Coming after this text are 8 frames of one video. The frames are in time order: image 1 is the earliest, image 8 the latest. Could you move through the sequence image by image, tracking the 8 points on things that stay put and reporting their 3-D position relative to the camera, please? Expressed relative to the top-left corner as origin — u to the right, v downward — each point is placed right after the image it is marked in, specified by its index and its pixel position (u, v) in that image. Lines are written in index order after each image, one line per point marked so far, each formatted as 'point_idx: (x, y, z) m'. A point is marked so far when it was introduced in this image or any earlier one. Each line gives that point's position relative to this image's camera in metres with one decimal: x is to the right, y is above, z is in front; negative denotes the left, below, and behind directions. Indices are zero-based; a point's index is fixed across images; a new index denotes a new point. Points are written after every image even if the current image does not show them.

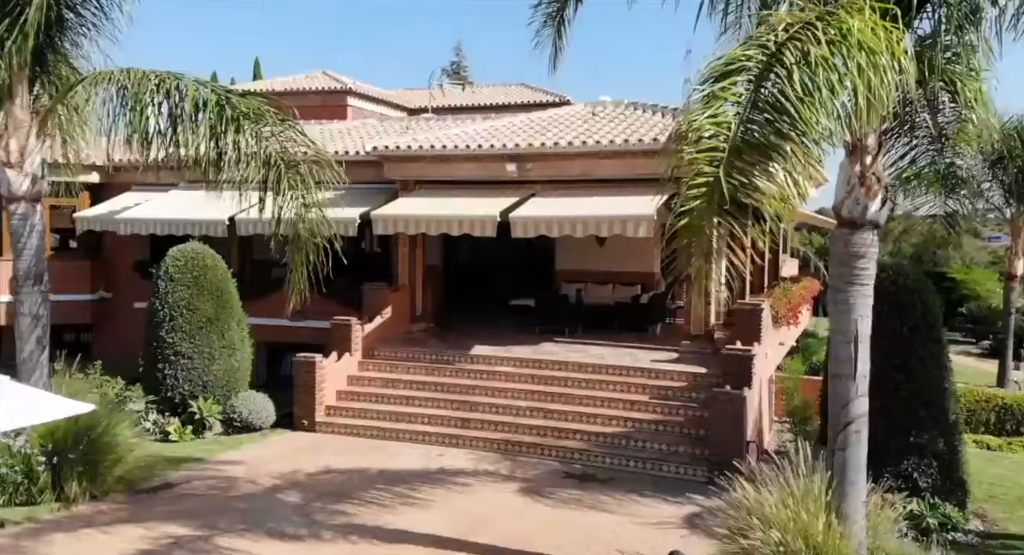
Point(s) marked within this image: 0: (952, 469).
0: (+7.4, -3.2, +16.5) m
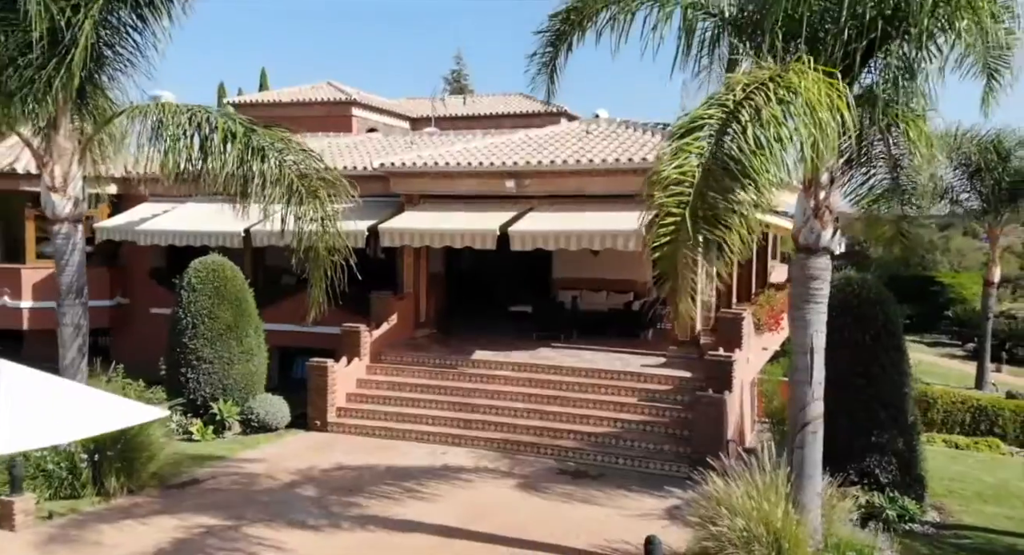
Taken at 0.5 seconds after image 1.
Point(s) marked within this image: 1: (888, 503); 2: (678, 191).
0: (+7.4, -3.5, +18.2) m
1: (+6.8, -4.1, +17.8) m
2: (+1.8, +1.0, +10.9) m
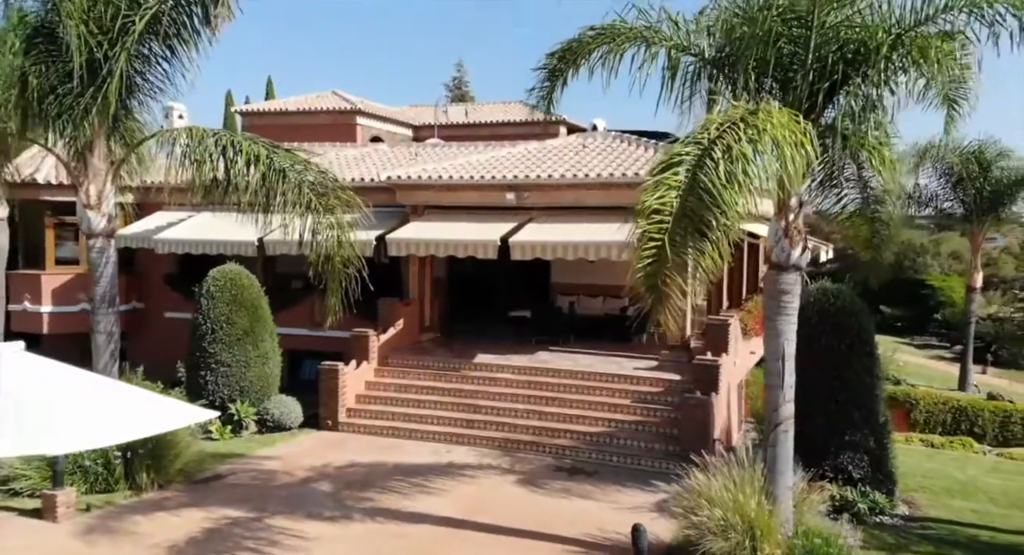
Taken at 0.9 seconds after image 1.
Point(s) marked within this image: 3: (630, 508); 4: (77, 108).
0: (+7.4, -3.7, +19.6) m
1: (+6.8, -4.3, +19.2) m
2: (+1.8, +0.7, +12.4) m
3: (+2.3, -4.4, +19.0) m
4: (-8.2, +3.2, +18.6) m
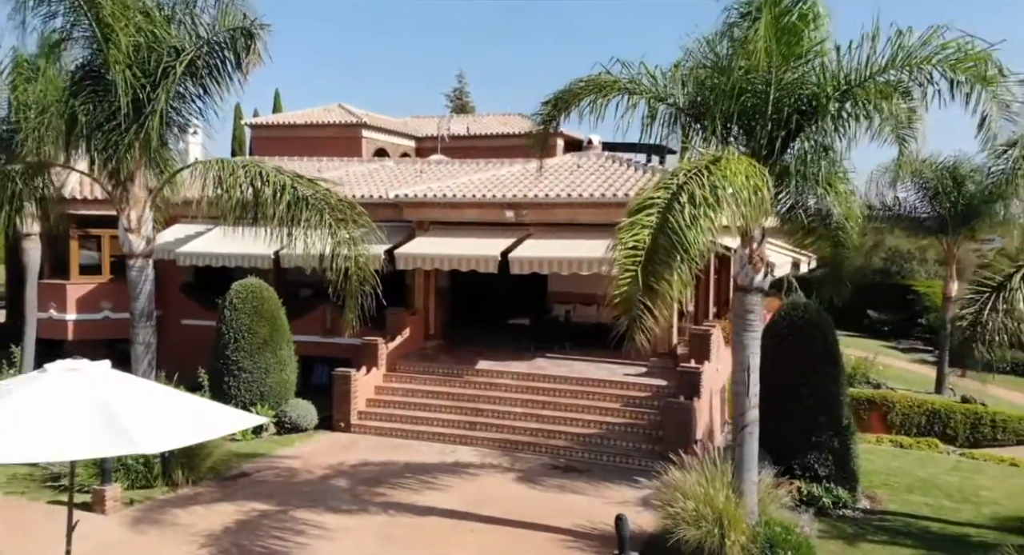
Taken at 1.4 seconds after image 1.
0: (+7.3, -4.1, +21.8) m
1: (+6.8, -4.6, +21.4) m
2: (+1.8, +0.4, +14.6) m
3: (+2.3, -4.8, +21.1) m
4: (-8.2, +2.8, +20.7) m
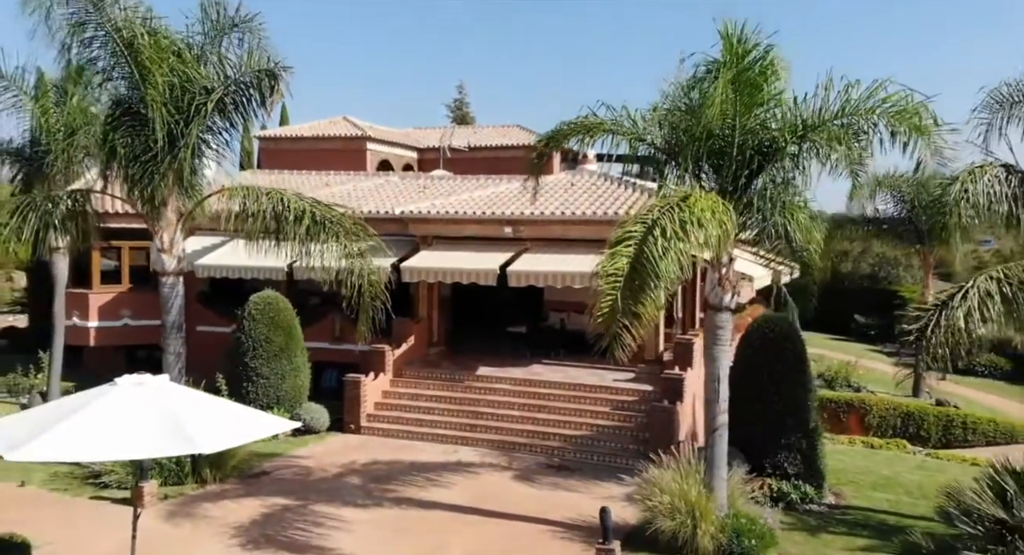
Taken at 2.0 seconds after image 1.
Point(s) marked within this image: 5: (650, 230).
0: (+7.3, -4.5, +24.0) m
1: (+6.7, -5.0, +23.6) m
2: (+1.8, 0.0, +16.8) m
3: (+2.2, -5.2, +23.3) m
4: (-8.2, +2.4, +22.9) m
5: (+2.4, +0.8, +17.1) m
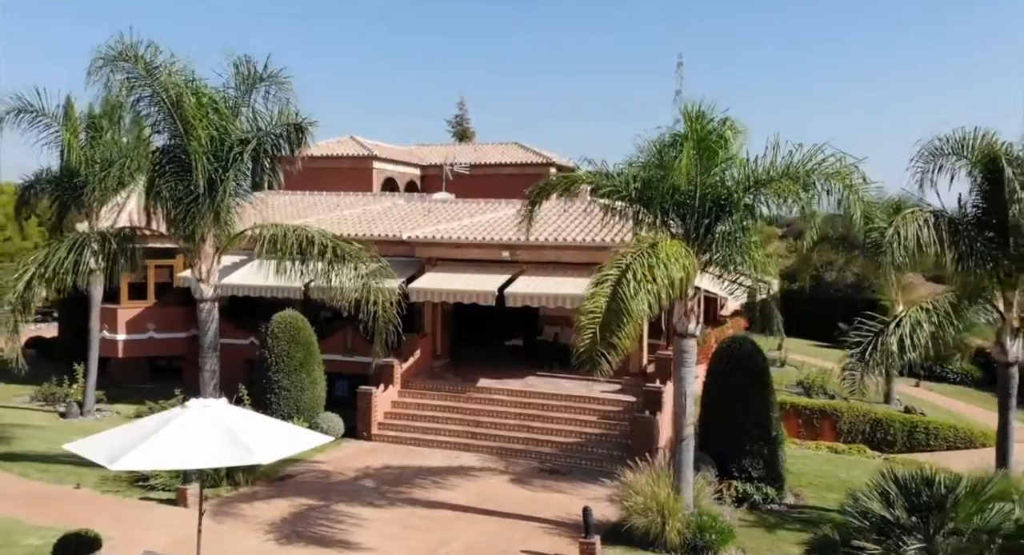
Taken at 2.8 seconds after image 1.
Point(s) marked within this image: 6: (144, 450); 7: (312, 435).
0: (+7.2, -5.2, +27.2) m
1: (+6.6, -5.8, +26.8) m
2: (+1.7, -0.8, +20.0) m
3: (+2.1, -5.9, +26.5) m
4: (-8.3, +1.7, +26.1) m
5: (+2.3, +0.1, +20.3) m
6: (-5.9, -2.8, +15.9) m
7: (-3.6, -2.8, +17.7) m
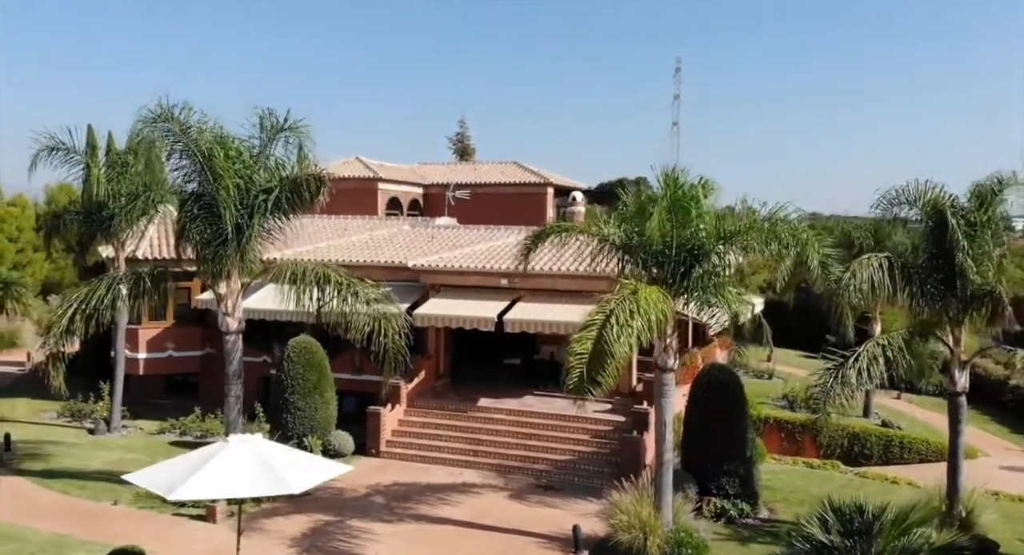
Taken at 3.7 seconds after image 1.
0: (+7.1, -6.2, +29.8) m
1: (+6.5, -6.8, +29.4) m
2: (+1.6, -1.8, +22.6) m
3: (+2.0, -7.0, +29.2) m
4: (-8.4, +0.7, +28.7) m
5: (+2.3, -0.9, +22.9) m
6: (-6.0, -3.8, +18.5) m
7: (-3.7, -3.9, +20.3) m
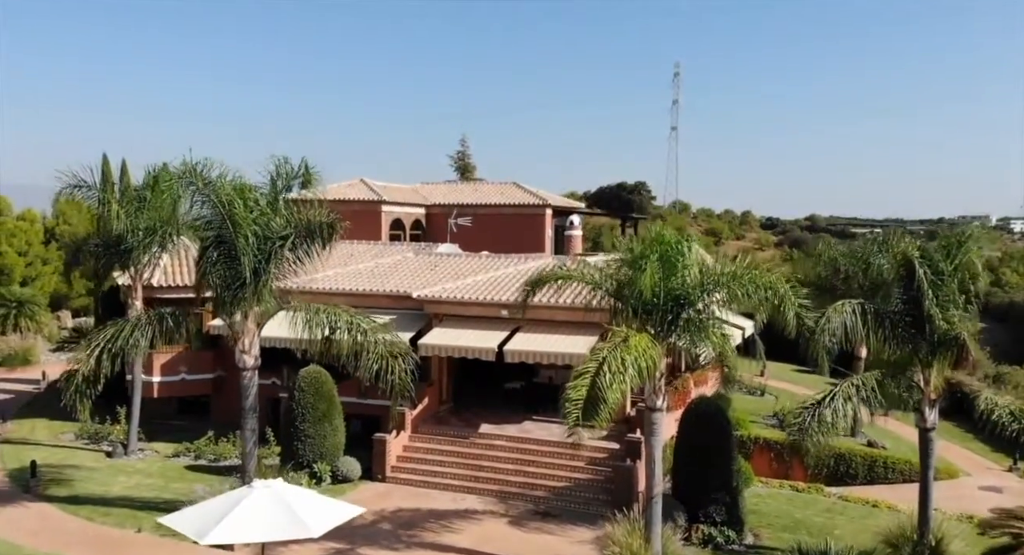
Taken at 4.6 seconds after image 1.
0: (+7.1, -7.5, +31.7) m
1: (+6.5, -8.1, +31.3) m
2: (+1.6, -3.1, +24.5) m
3: (+2.0, -8.3, +31.1) m
4: (-8.4, -0.6, +30.6) m
5: (+2.3, -2.2, +24.8) m
6: (-6.0, -5.1, +20.4) m
7: (-3.7, -5.2, +22.2) m
